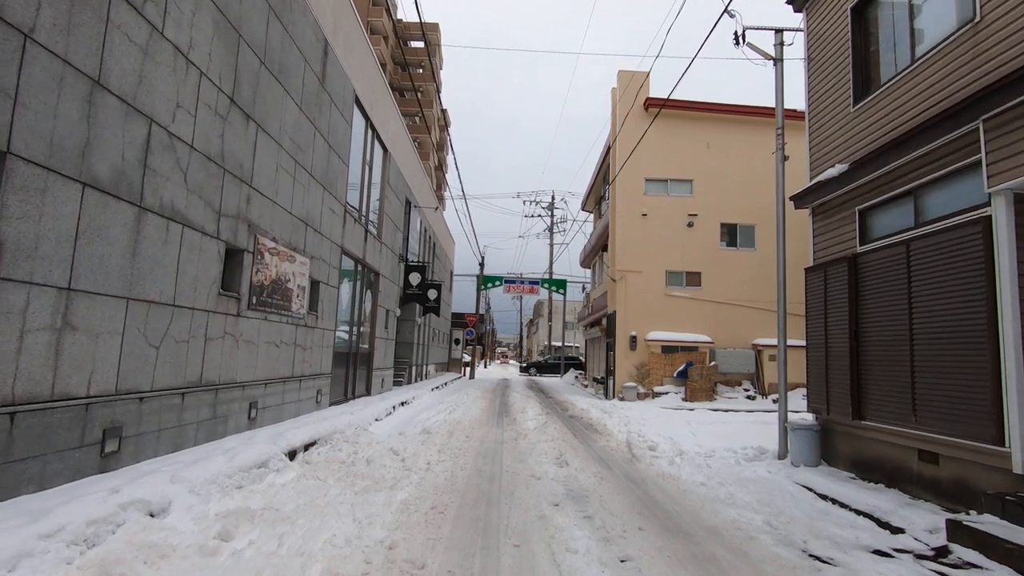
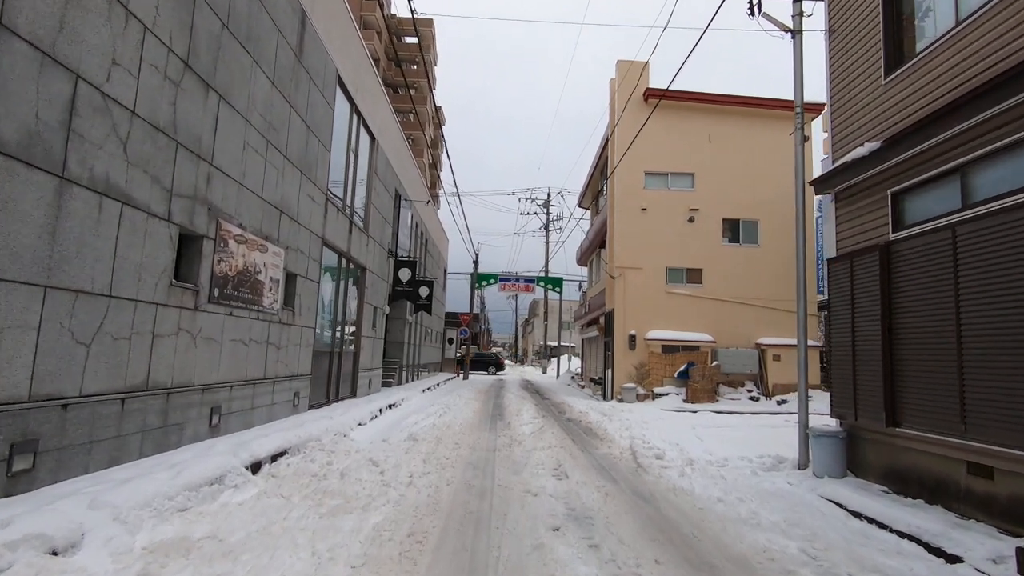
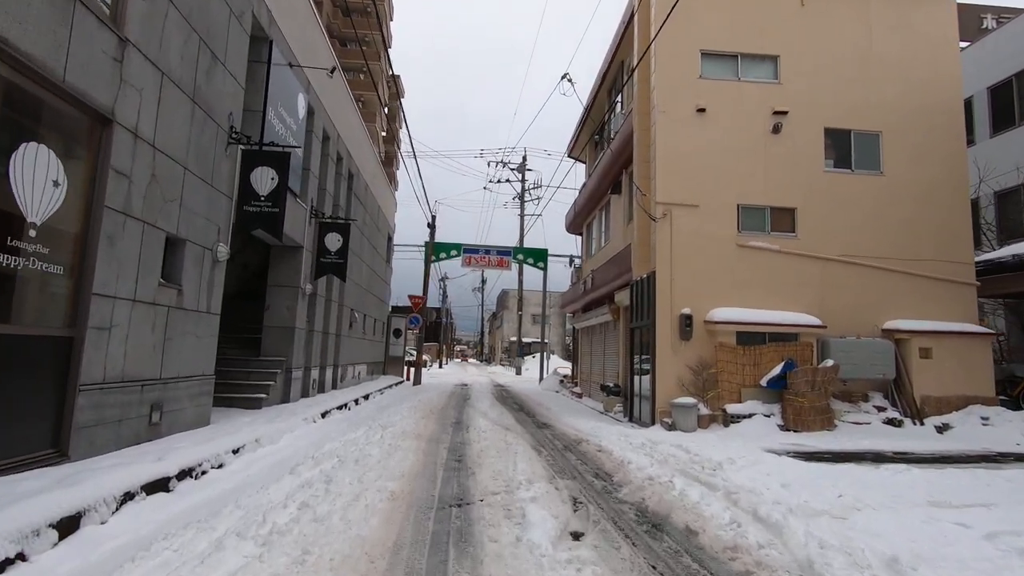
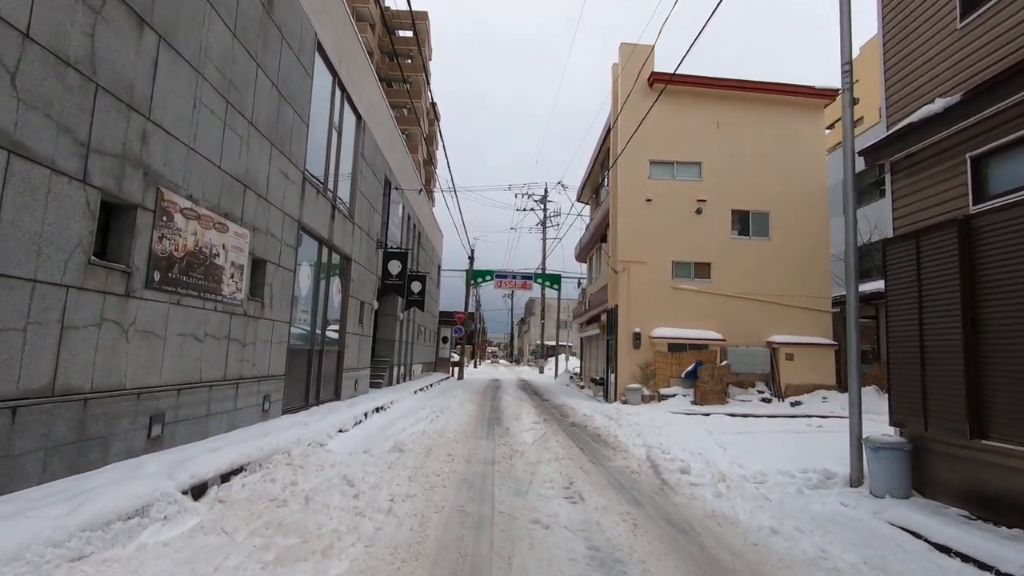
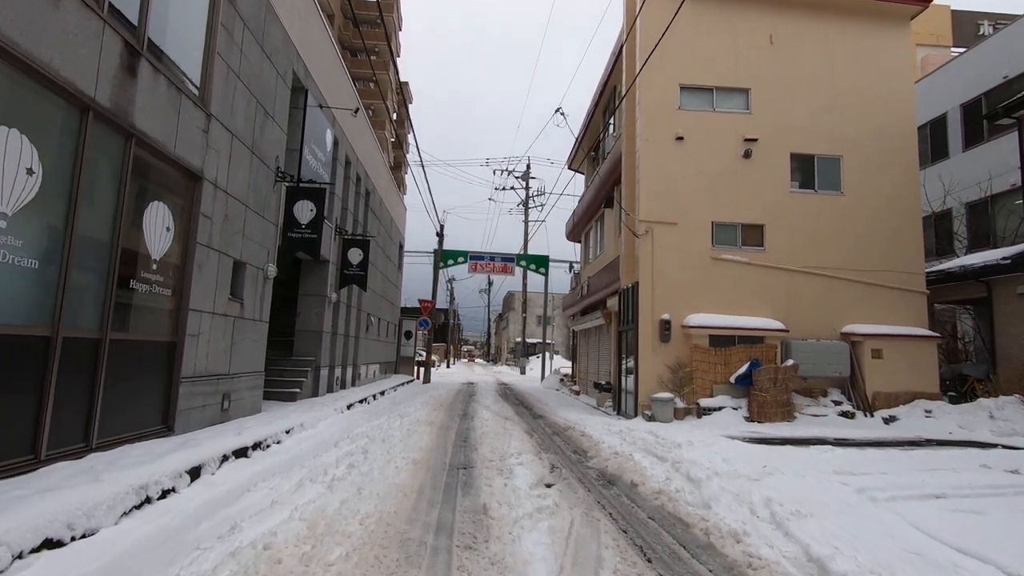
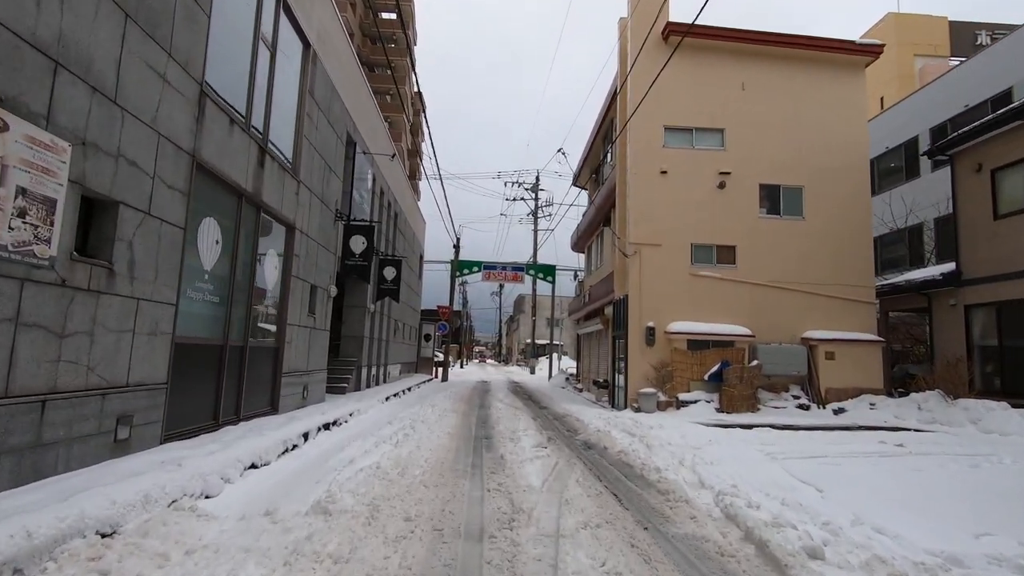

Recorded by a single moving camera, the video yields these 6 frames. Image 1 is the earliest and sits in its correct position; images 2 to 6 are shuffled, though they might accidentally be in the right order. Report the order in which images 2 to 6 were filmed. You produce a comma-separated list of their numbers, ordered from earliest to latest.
2, 4, 6, 5, 3
